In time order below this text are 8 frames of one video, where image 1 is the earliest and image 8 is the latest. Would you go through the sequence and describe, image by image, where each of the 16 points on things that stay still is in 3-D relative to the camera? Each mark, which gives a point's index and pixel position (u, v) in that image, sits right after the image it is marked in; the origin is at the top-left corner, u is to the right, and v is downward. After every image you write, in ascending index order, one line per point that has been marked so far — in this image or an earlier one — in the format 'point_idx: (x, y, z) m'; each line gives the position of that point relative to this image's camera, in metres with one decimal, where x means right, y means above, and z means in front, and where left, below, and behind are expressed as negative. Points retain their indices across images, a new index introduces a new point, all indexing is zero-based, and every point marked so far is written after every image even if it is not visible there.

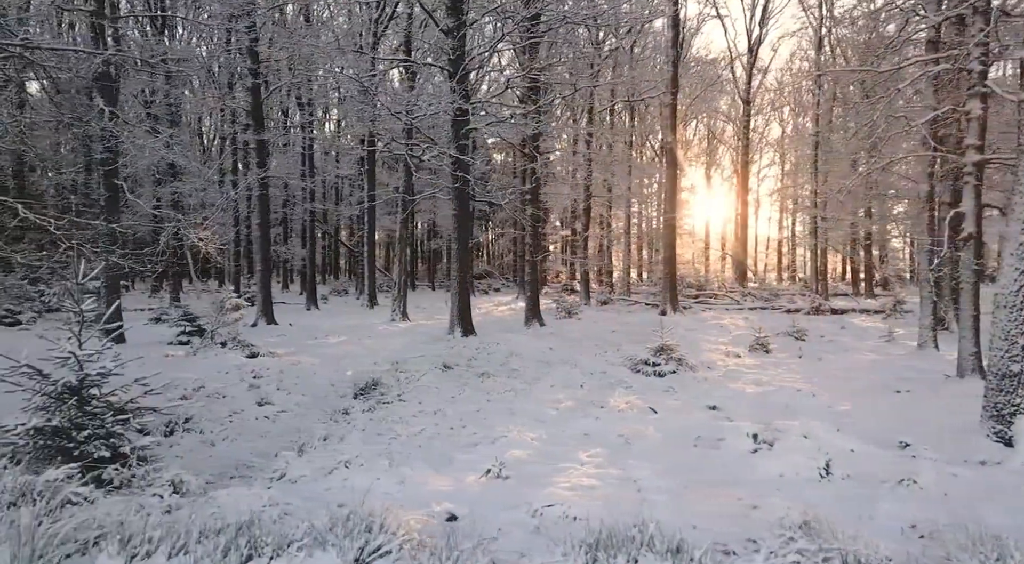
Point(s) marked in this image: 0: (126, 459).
0: (-3.2, -1.5, +6.4) m
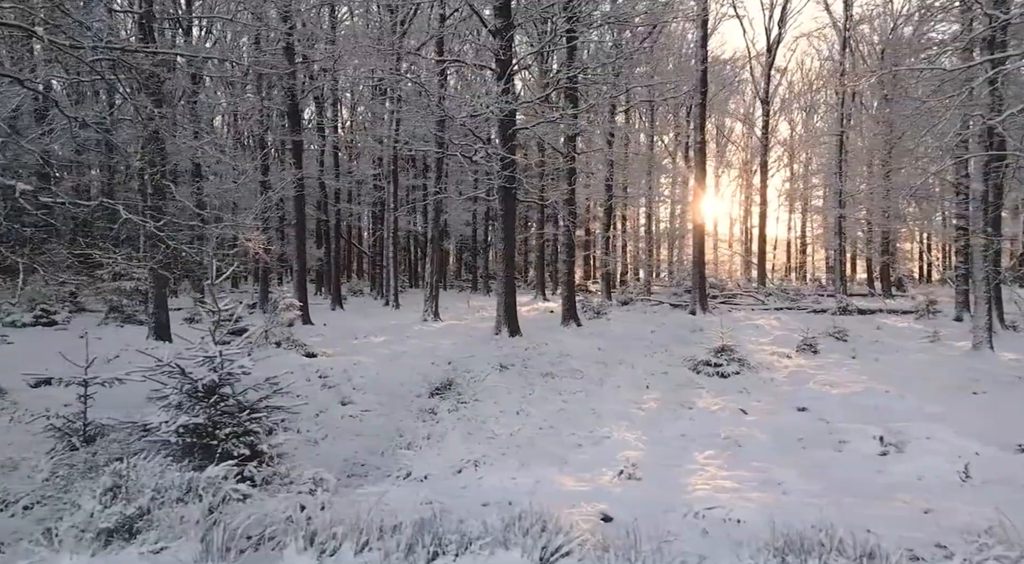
0: (-2.1, -1.5, +6.5) m
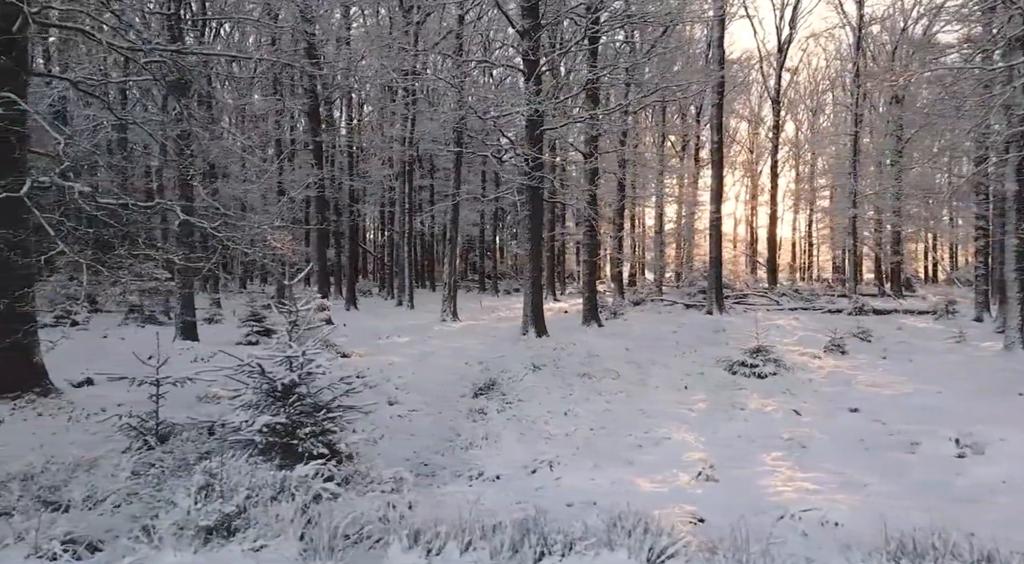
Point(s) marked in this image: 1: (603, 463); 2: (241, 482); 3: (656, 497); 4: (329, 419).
0: (-1.4, -1.5, +6.5) m
1: (+0.8, -1.7, +7.2) m
2: (-1.8, -1.4, +5.3) m
3: (+1.1, -1.6, +5.8) m
4: (-1.6, -1.2, +6.6) m
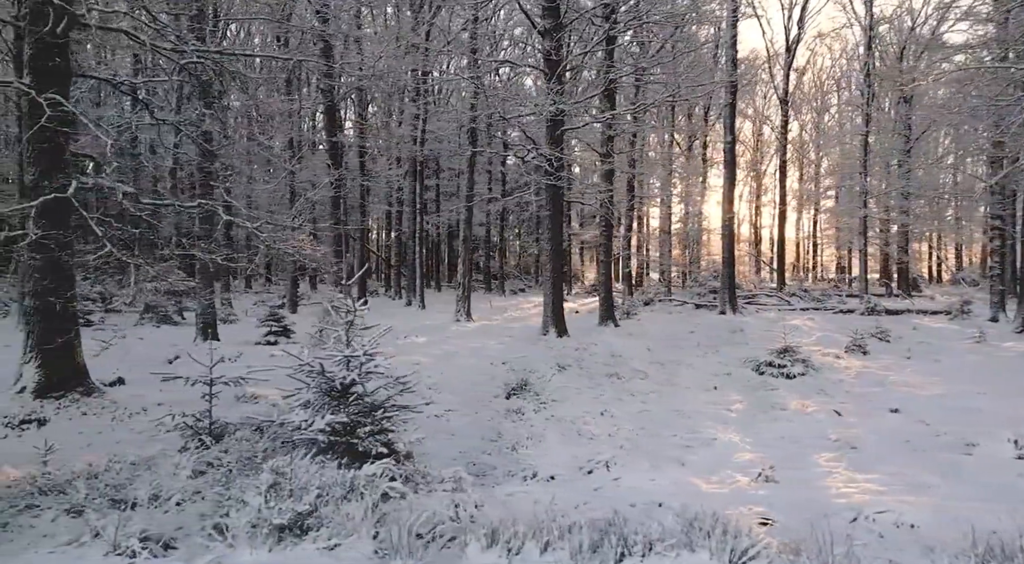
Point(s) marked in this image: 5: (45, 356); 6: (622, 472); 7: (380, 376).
0: (-1.0, -1.5, +6.5) m
1: (+1.3, -1.7, +7.1) m
2: (-1.4, -1.4, +5.4) m
3: (+1.6, -1.6, +5.8) m
4: (-1.1, -1.2, +6.7) m
5: (-5.8, -0.9, +9.3) m
6: (+1.0, -1.7, +6.7) m
7: (-1.1, -0.8, +6.5) m
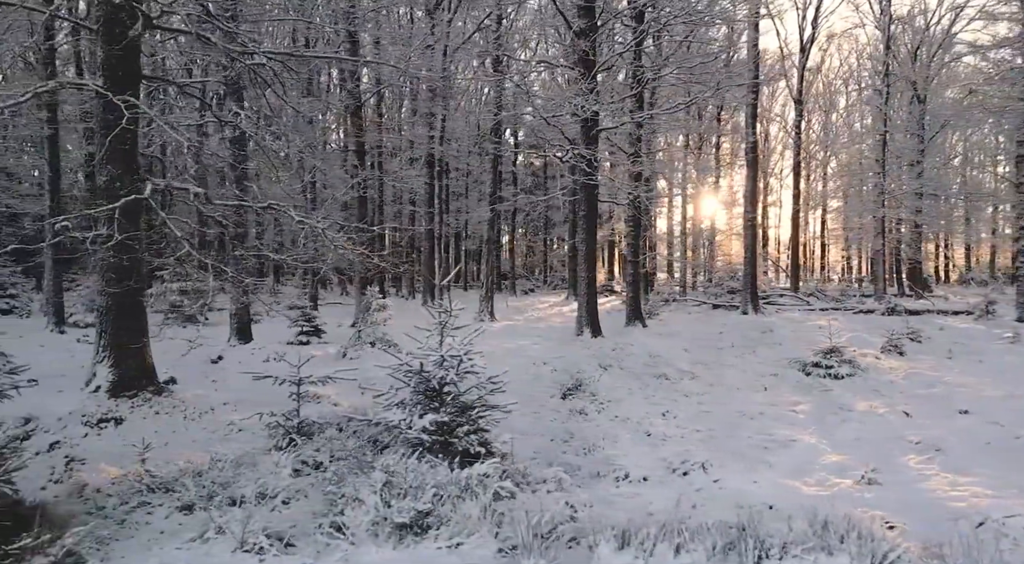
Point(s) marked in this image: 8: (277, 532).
0: (-0.2, -1.5, +6.6) m
1: (+2.2, -1.7, +7.1) m
2: (-0.6, -1.4, +5.4) m
3: (+2.4, -1.6, +5.7) m
4: (-0.3, -1.2, +6.7) m
5: (-4.9, -0.9, +9.4) m
6: (+1.8, -1.7, +6.6) m
7: (-0.3, -0.8, +6.6) m
8: (-1.5, -1.7, +5.1) m
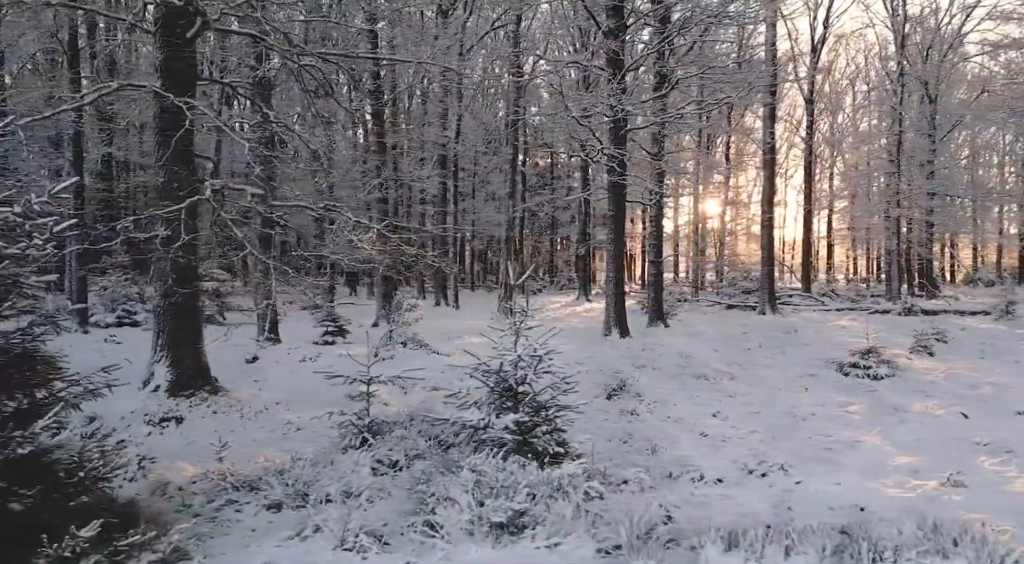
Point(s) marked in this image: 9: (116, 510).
0: (+0.5, -1.5, +6.5) m
1: (+2.8, -1.7, +7.0) m
2: (0.0, -1.4, +5.4) m
3: (+3.0, -1.6, +5.7) m
4: (+0.4, -1.2, +6.7) m
5: (-4.2, -0.9, +9.5) m
6: (+2.4, -1.7, +6.6) m
7: (+0.3, -0.8, +6.6) m
8: (-0.9, -1.7, +5.1) m
9: (-2.7, -1.6, +5.2) m
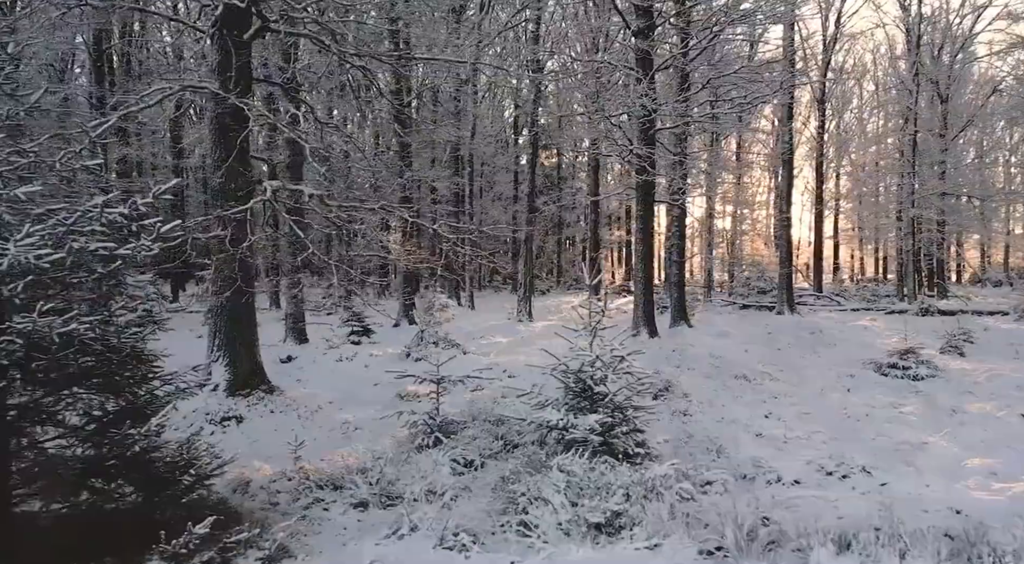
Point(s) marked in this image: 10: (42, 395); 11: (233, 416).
0: (+1.2, -1.5, +6.5) m
1: (+3.5, -1.7, +7.0) m
2: (+0.7, -1.4, +5.4) m
3: (+3.6, -1.6, +5.6) m
4: (+1.1, -1.2, +6.7) m
5: (-3.5, -0.9, +9.6) m
6: (+3.1, -1.7, +6.5) m
7: (+1.0, -0.8, +6.5) m
8: (-0.3, -1.7, +5.1) m
9: (-2.0, -1.6, +5.3) m
10: (-2.7, -0.7, +4.5) m
11: (-3.2, -1.6, +9.0) m
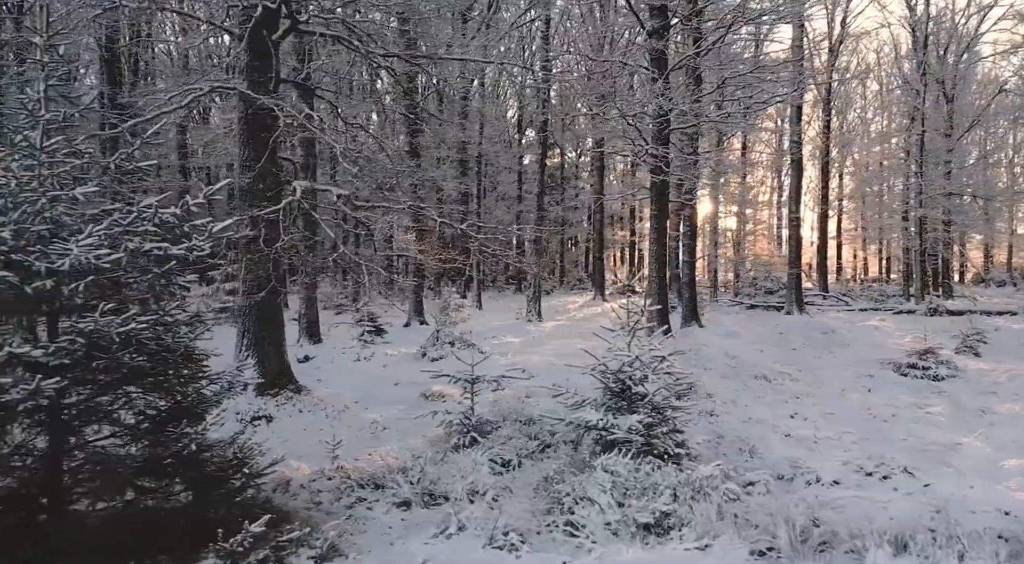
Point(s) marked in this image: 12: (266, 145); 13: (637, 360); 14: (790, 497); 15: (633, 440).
0: (+1.5, -1.5, +6.5) m
1: (+3.8, -1.7, +6.9) m
2: (+1.0, -1.4, +5.4) m
3: (+4.0, -1.6, +5.6) m
4: (+1.4, -1.2, +6.6) m
5: (-3.1, -0.9, +9.7) m
6: (+3.4, -1.7, +6.5) m
7: (+1.3, -0.8, +6.5) m
8: (0.0, -1.7, +5.1) m
9: (-1.7, -1.6, +5.3) m
10: (-2.4, -0.7, +4.5) m
11: (-2.9, -1.6, +9.1) m
12: (-2.9, +1.7, +9.6) m
13: (+1.1, -0.7, +6.5) m
14: (+2.0, -1.6, +5.6) m
15: (+0.9, -1.3, +6.3) m
